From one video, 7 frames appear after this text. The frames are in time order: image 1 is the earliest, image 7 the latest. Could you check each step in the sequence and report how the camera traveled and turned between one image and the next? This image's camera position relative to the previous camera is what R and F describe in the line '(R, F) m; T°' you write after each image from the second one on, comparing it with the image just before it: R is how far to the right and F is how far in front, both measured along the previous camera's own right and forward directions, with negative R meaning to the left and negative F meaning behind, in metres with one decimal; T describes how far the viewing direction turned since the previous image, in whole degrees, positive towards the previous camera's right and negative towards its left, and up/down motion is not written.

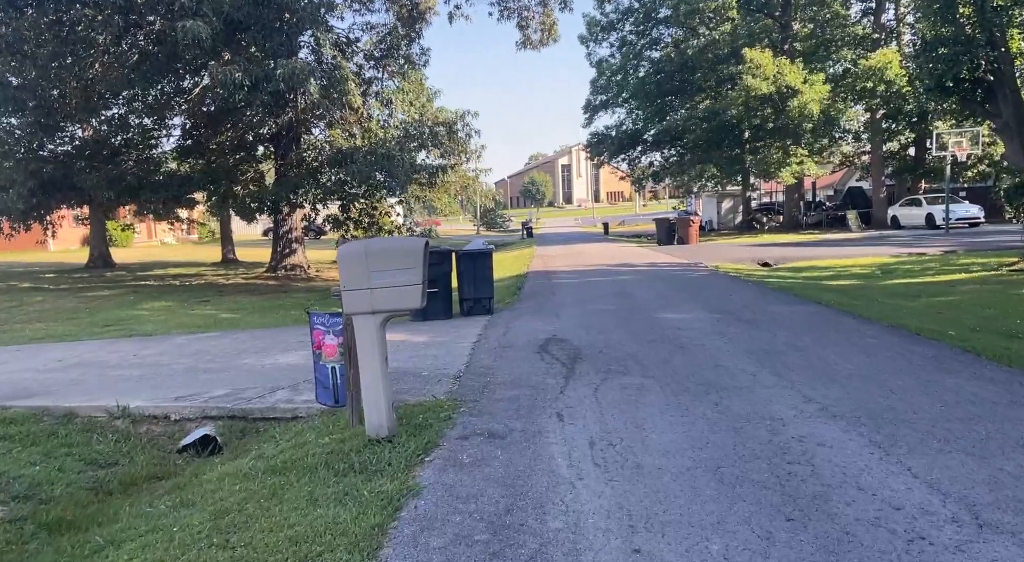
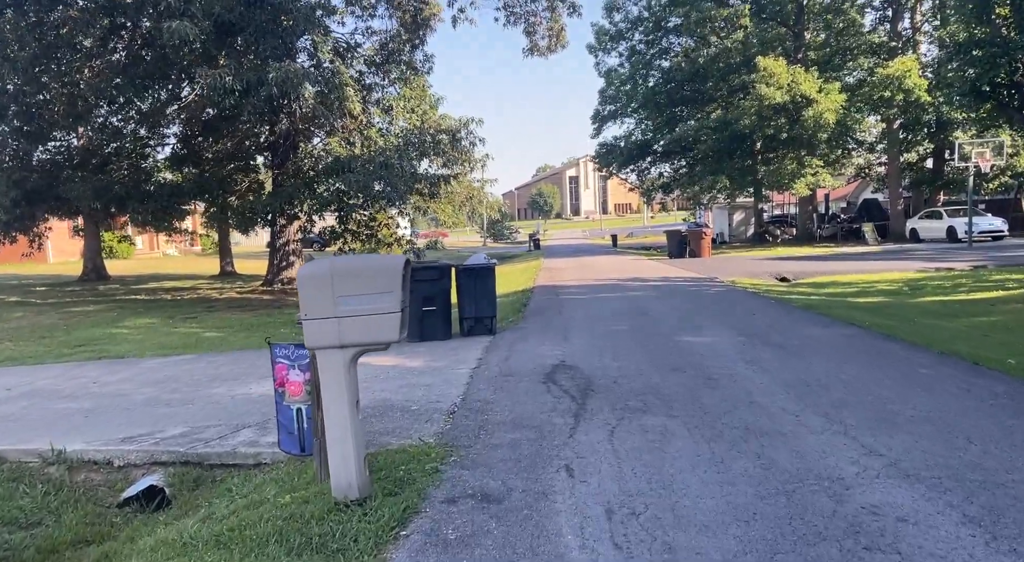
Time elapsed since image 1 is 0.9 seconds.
(0.0, +0.8) m; -1°
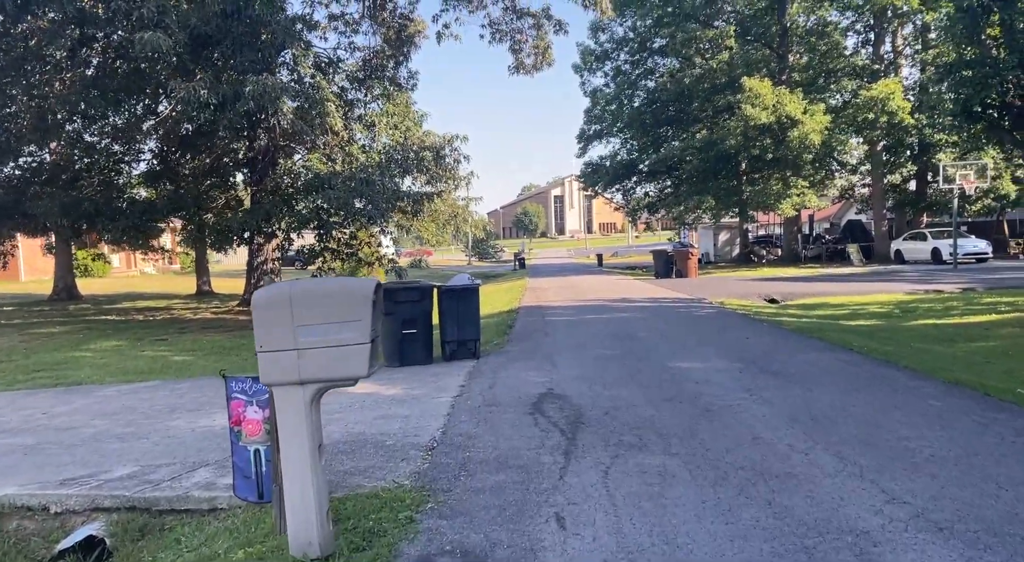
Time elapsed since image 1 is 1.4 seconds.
(0.0, +0.4) m; +1°
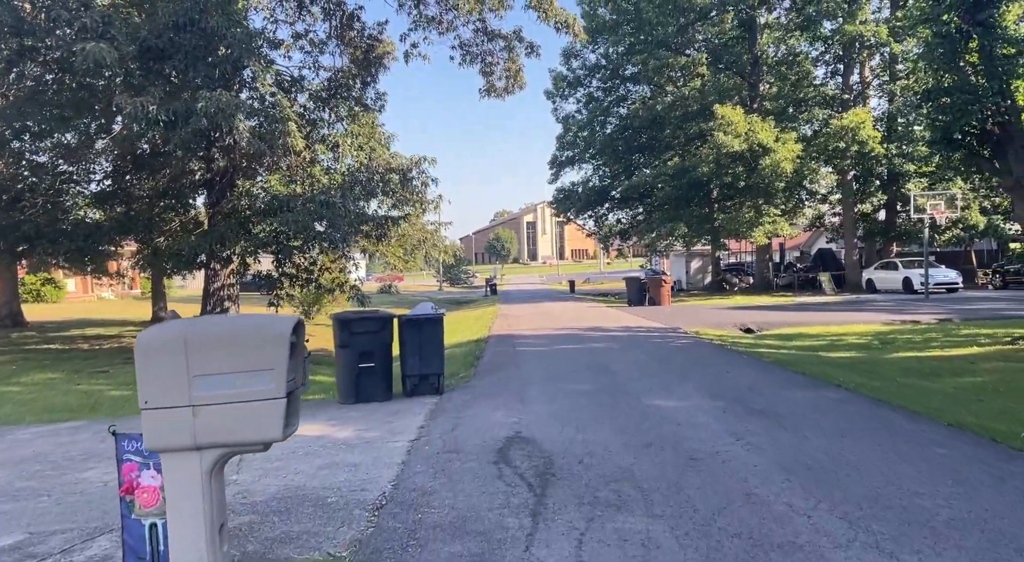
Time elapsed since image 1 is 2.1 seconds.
(+0.1, +0.6) m; +2°
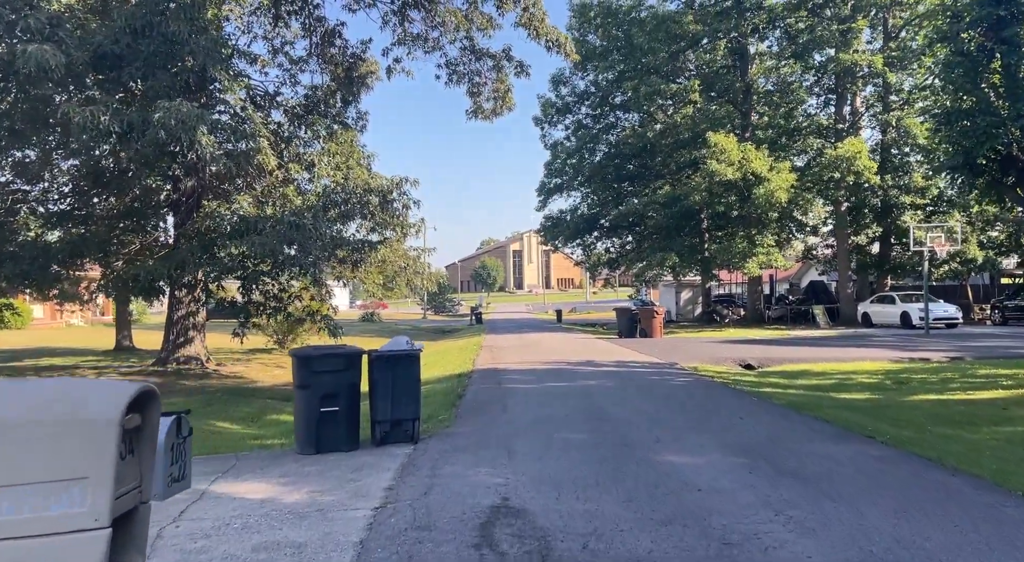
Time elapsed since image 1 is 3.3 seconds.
(0.0, +1.0) m; +1°
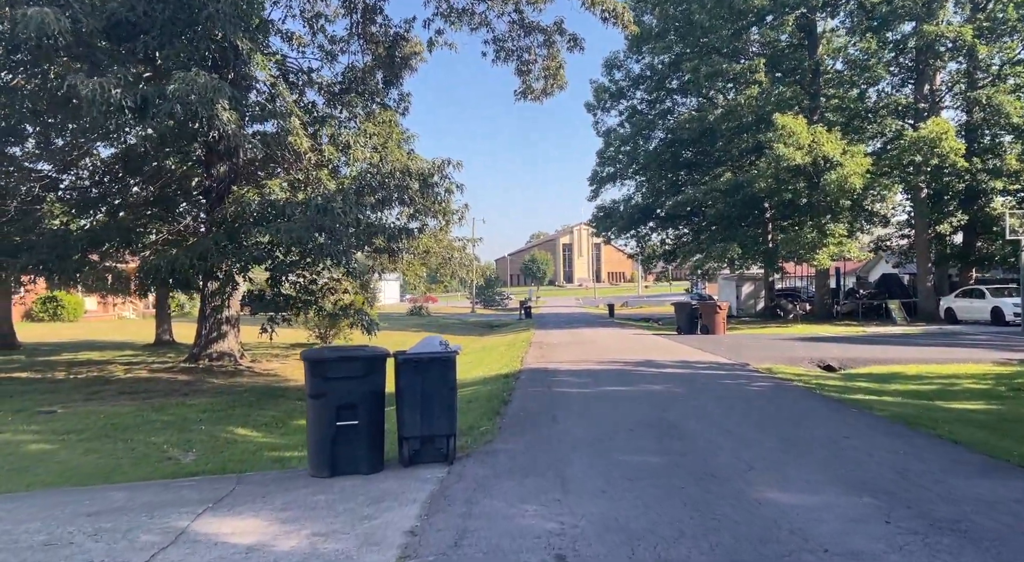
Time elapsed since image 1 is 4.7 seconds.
(0.0, +1.3) m; -4°
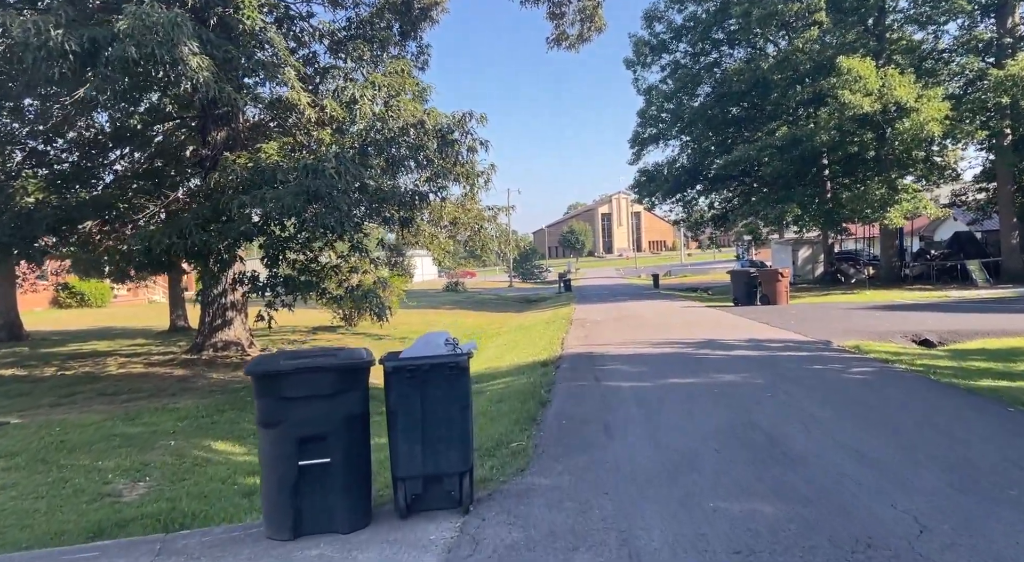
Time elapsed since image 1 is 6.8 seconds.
(0.0, +1.9) m; -3°
